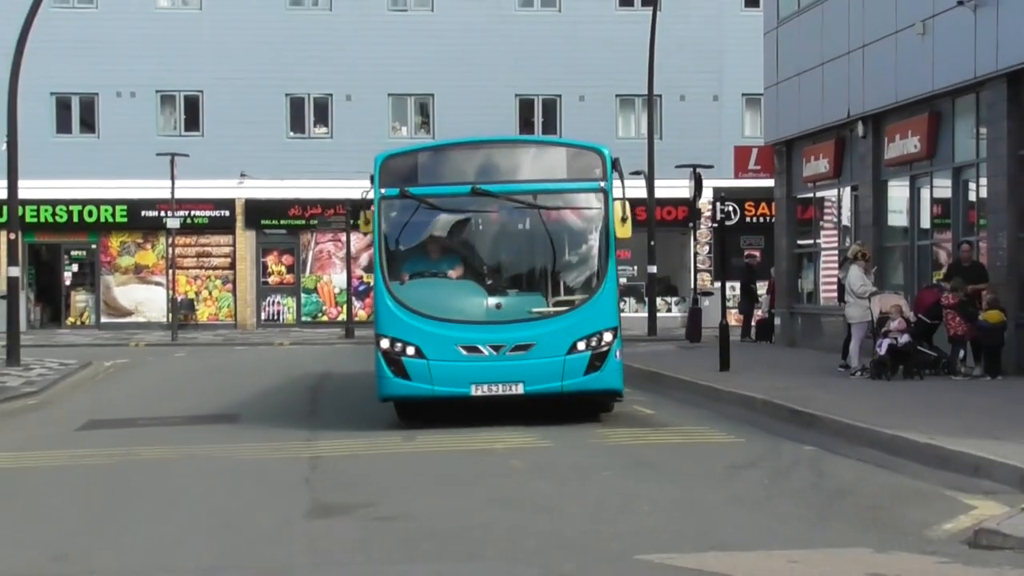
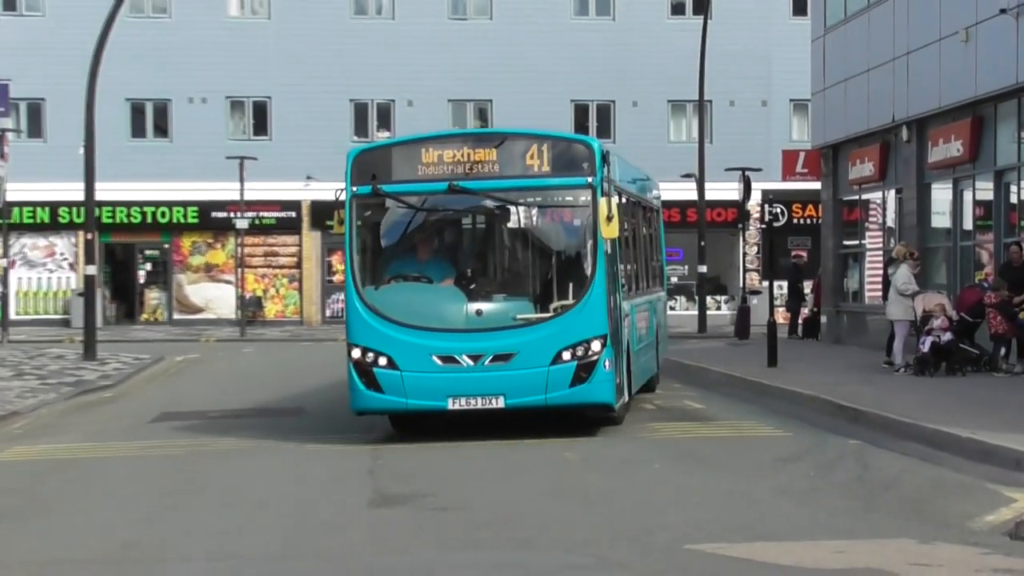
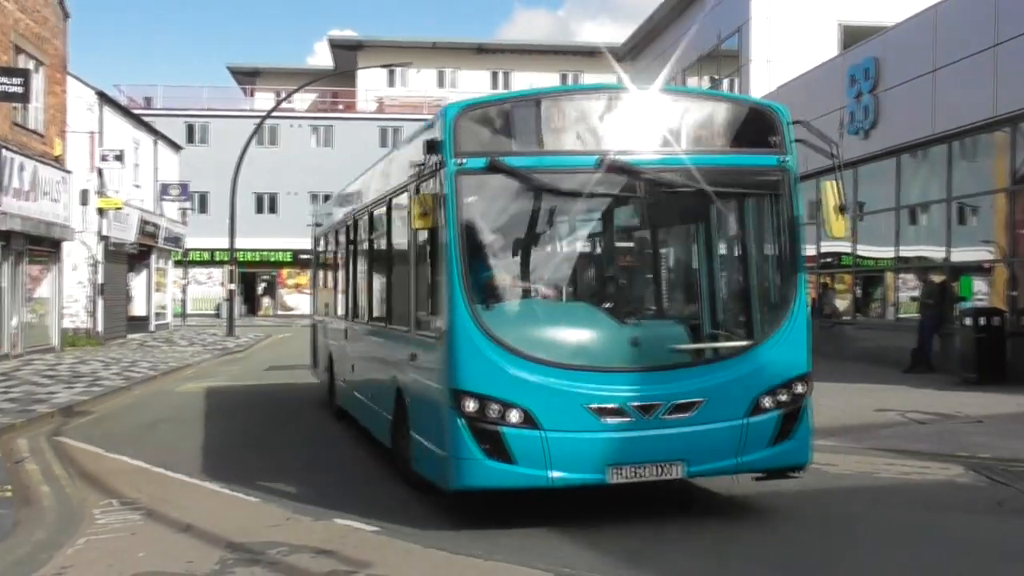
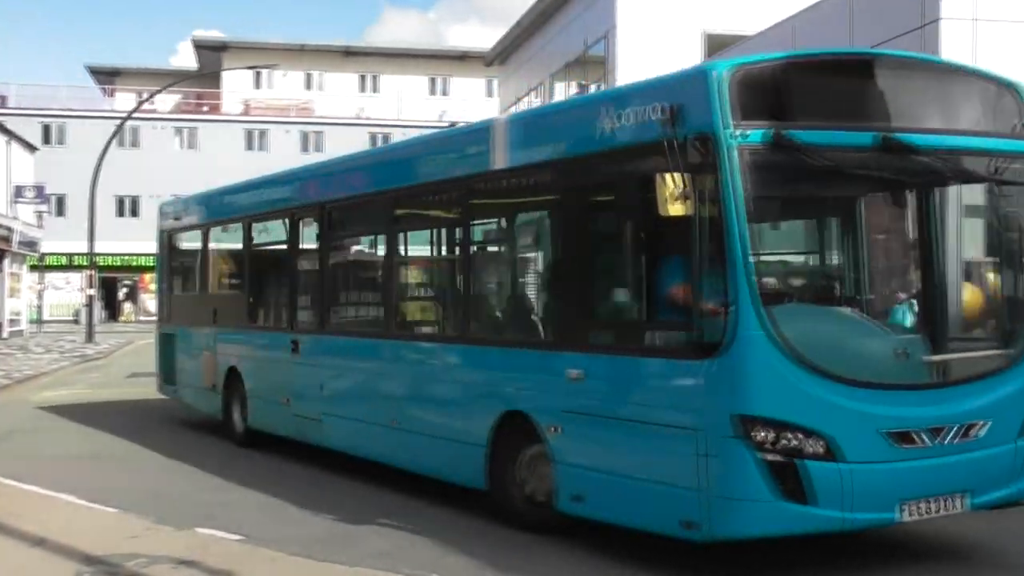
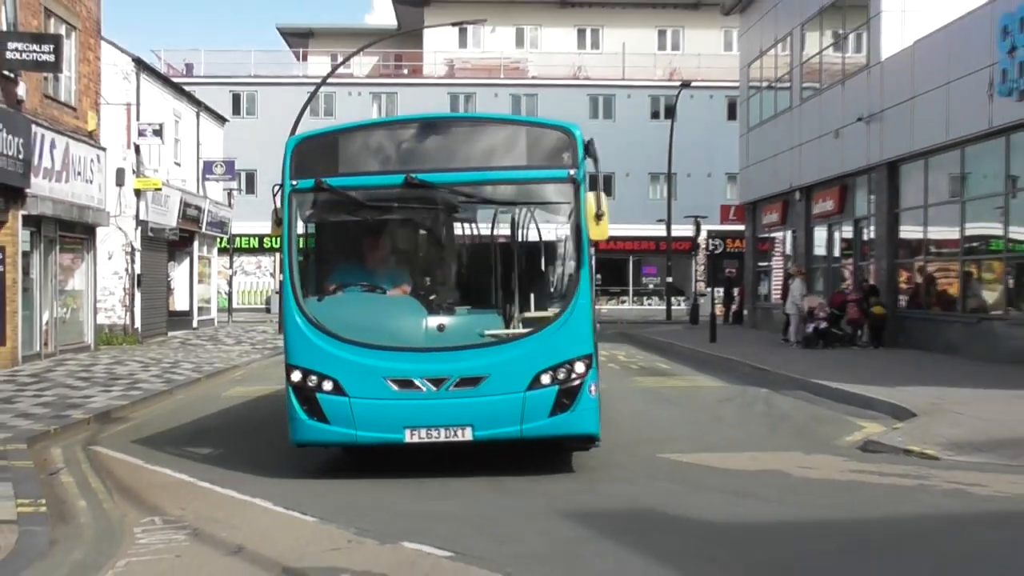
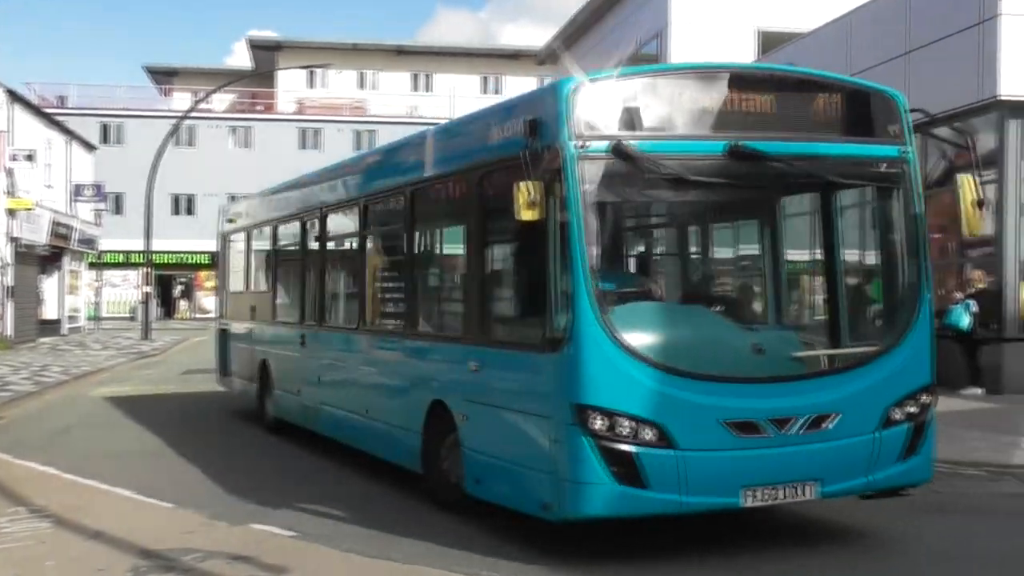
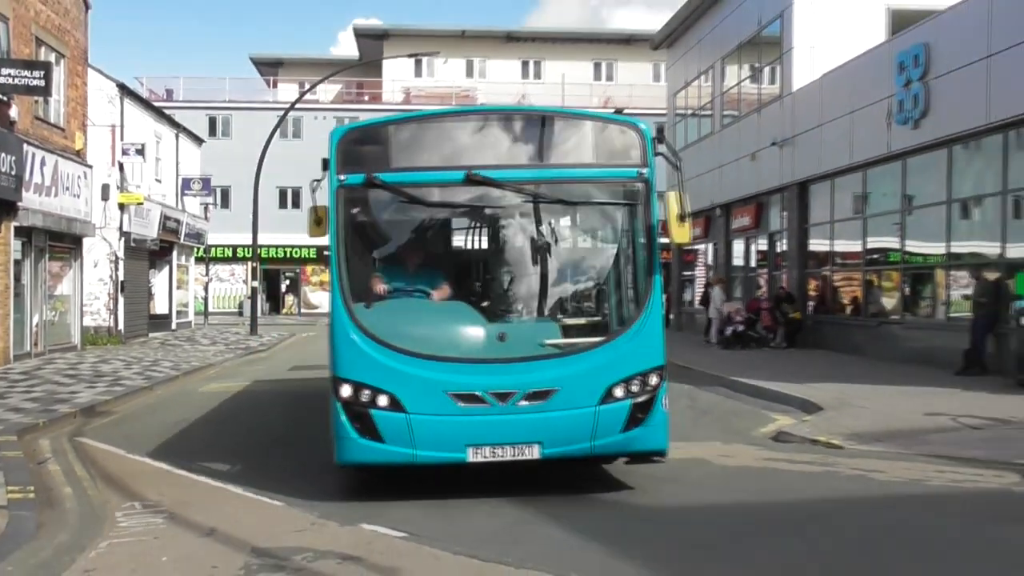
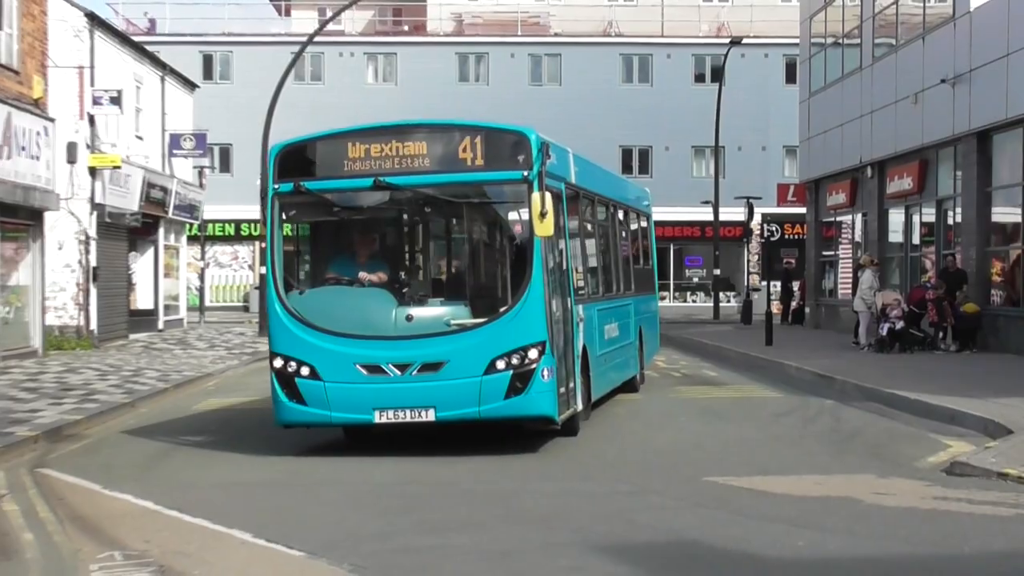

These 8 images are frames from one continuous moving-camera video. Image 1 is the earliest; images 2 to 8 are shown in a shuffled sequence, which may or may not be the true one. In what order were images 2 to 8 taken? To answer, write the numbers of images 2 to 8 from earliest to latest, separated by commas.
2, 8, 5, 7, 3, 6, 4
